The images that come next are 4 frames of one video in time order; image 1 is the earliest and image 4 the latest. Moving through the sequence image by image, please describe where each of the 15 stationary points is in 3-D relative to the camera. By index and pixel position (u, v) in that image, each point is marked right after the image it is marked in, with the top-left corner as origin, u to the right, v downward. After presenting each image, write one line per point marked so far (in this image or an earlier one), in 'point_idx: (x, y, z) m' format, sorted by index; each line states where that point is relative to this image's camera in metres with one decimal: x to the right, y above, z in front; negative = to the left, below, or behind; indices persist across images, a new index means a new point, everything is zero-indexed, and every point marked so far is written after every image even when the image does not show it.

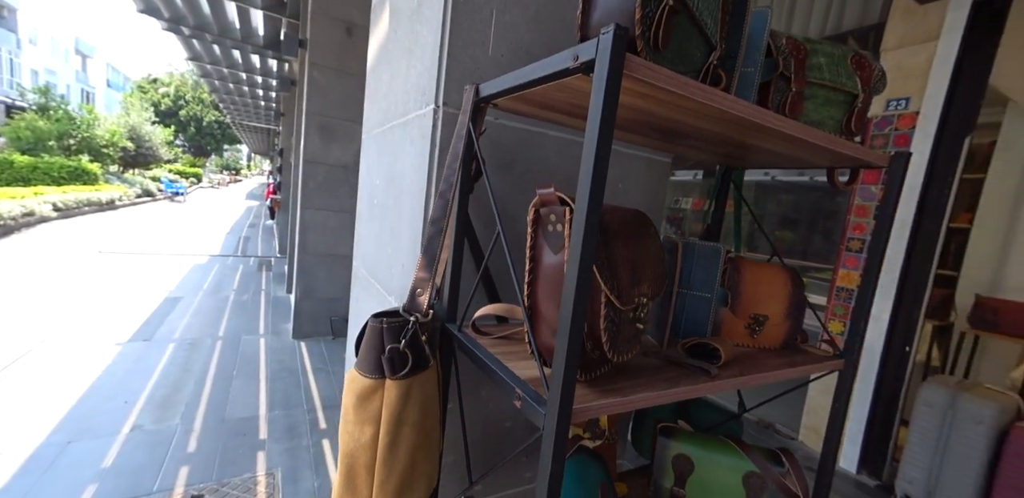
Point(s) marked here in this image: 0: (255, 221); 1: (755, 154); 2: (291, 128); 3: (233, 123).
0: (-6.6, +0.8, +10.2) m
1: (+0.5, +0.2, +0.8) m
2: (-3.6, +1.9, +6.5) m
3: (-10.3, +4.6, +14.7) m
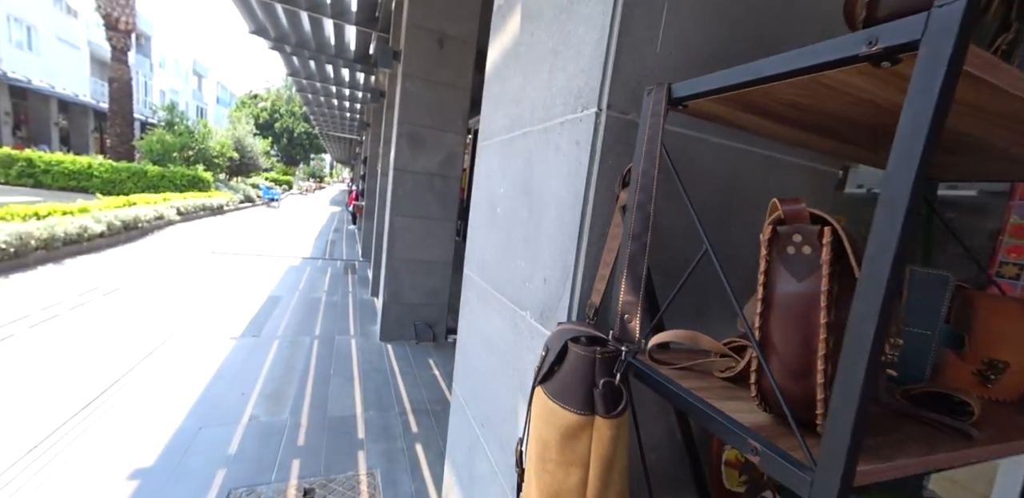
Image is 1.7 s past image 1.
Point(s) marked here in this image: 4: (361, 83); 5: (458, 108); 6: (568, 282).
0: (-4.6, +0.7, +11.2) m
1: (+0.7, +0.1, +0.7) m
2: (-2.3, +1.8, +7.0) m
3: (-7.4, +4.5, +16.3) m
4: (-2.9, +3.1, +8.0) m
5: (-0.6, +1.3, +3.9) m
6: (+0.1, -0.1, +0.7) m
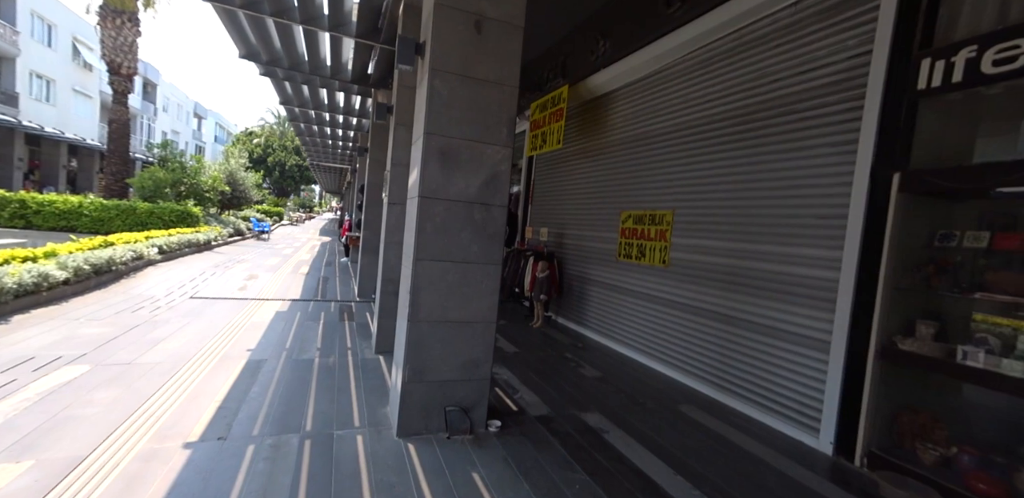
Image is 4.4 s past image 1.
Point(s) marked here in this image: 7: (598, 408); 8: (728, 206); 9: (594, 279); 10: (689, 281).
0: (-4.1, -0.3, +9.9) m
1: (+1.3, 0.0, -0.5) m
2: (-1.8, +1.2, +5.9) m
3: (-7.0, +3.1, +15.2) m
4: (-2.5, +2.3, +6.9) m
5: (0.0, +0.9, +2.7) m
6: (+0.7, -0.2, -0.5) m
7: (+0.8, -1.4, +3.7) m
8: (+2.2, +0.4, +4.3) m
9: (+1.2, -0.4, +6.3) m
10: (+2.0, -0.4, +4.7) m
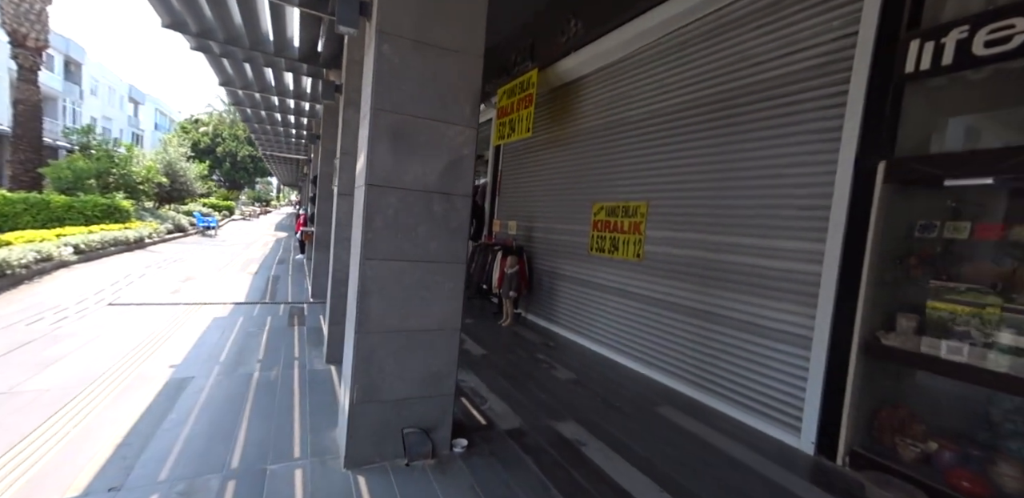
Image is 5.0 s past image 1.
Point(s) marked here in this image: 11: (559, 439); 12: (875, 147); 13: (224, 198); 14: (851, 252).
0: (-4.9, -0.2, +9.2) m
1: (+1.4, 0.0, -0.8) m
2: (-2.2, +1.2, +5.3) m
3: (-8.2, +3.2, +14.3) m
4: (-3.0, +2.4, +6.3) m
5: (-0.2, +0.9, +2.4) m
6: (+0.7, -0.3, -0.8) m
7: (+0.5, -1.4, +3.4) m
8: (+1.9, +0.5, +4.1) m
9: (+0.8, -0.4, +6.0) m
10: (+1.6, -0.3, +4.5) m
11: (+0.3, -1.3, +3.0) m
12: (+2.5, +0.7, +2.9) m
13: (-13.3, +2.3, +19.7) m
14: (+2.4, 0.0, +3.0) m
